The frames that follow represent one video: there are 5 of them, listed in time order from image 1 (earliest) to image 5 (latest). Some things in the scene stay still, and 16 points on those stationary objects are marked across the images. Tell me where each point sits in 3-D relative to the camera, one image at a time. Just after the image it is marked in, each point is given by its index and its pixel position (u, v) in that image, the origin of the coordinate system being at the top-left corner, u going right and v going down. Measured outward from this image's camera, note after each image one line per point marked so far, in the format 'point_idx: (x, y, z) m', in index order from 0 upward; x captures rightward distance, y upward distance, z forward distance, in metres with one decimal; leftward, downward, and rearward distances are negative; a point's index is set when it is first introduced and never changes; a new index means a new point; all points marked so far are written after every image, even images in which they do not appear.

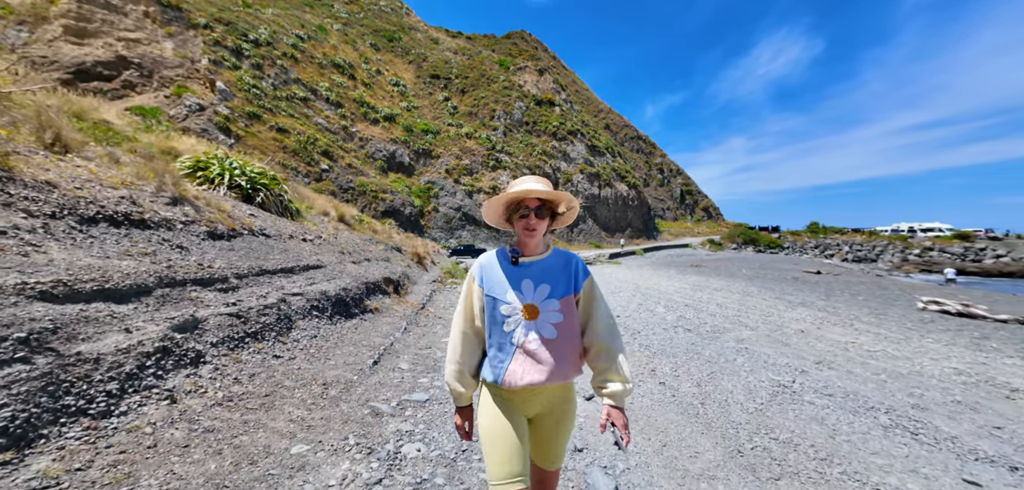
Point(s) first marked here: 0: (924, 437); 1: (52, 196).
0: (+4.9, -2.3, +4.3) m
1: (-6.2, +0.7, +4.9) m
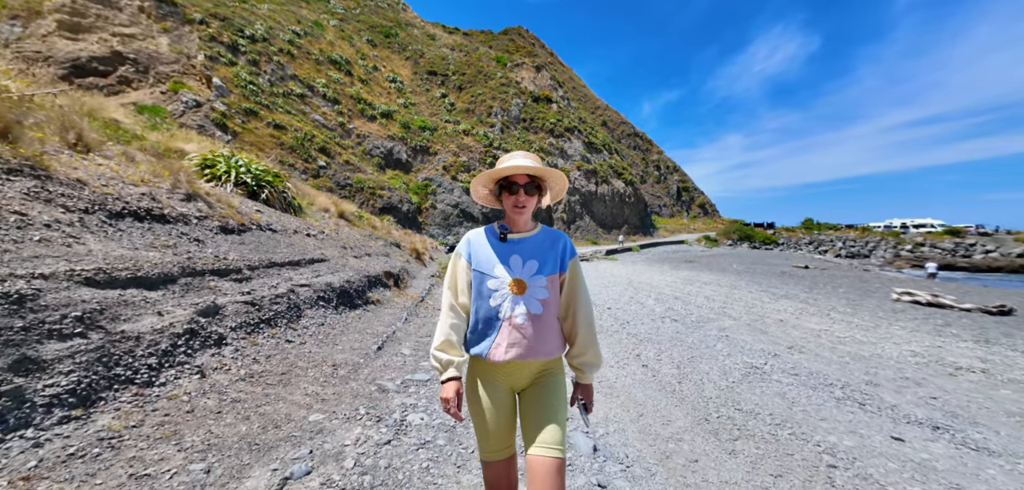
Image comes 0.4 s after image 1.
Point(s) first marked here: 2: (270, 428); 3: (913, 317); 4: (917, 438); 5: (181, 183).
0: (+4.8, -2.1, +4.9) m
1: (-6.3, +0.8, +5.4) m
2: (-2.6, -2.0, +3.9) m
3: (+10.2, -1.8, +9.3) m
4: (+4.5, -2.1, +4.0) m
5: (-6.9, +1.3, +7.7) m
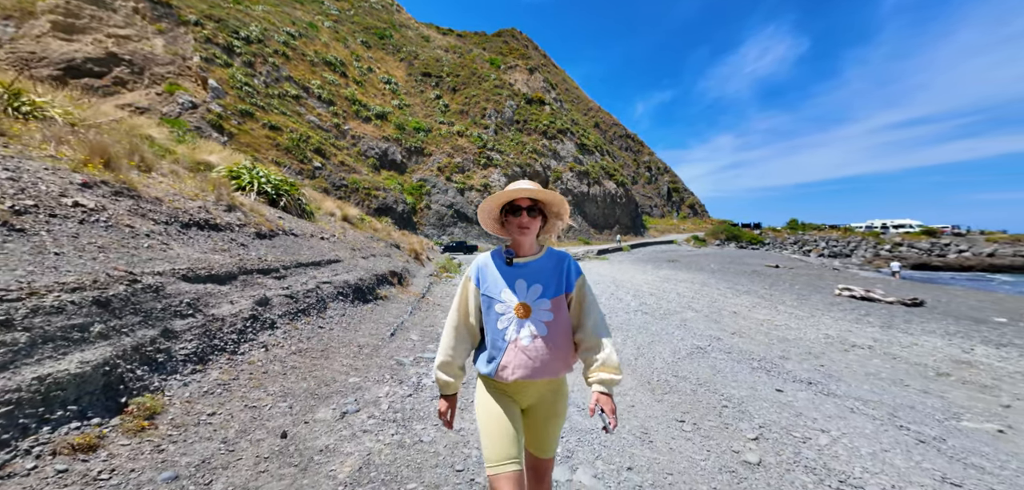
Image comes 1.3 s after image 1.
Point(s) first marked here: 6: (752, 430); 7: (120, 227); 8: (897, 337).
0: (+4.6, -2.2, +6.4) m
1: (-6.5, +0.7, +6.7) m
2: (-2.8, -2.0, +5.3) m
3: (+9.9, -1.9, +10.9) m
4: (+4.3, -2.2, +5.5) m
5: (-7.2, +1.2, +9.1) m
6: (+2.9, -2.1, +4.2) m
7: (-5.9, +0.3, +5.5) m
8: (+8.4, -2.0, +7.9) m
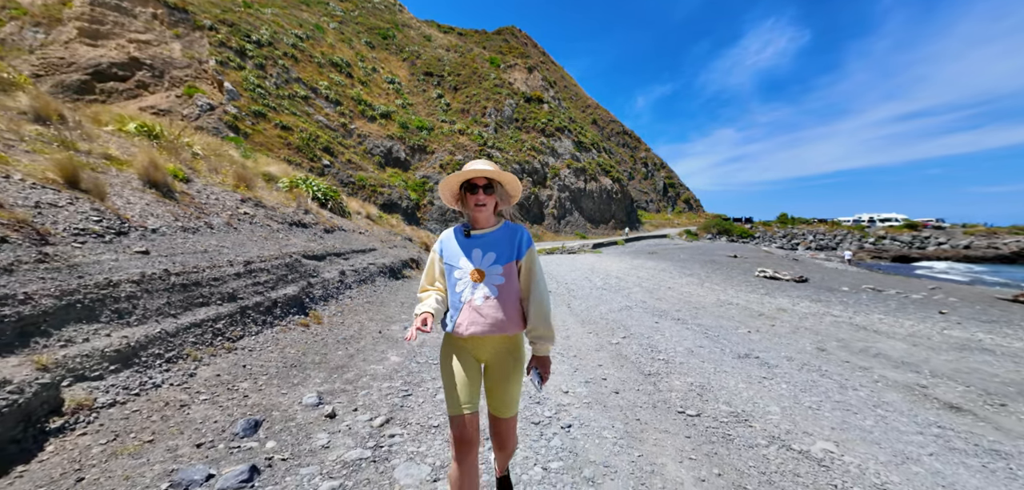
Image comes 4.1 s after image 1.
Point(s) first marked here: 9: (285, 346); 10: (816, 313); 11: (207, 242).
0: (+4.3, -2.0, +10.3) m
1: (-6.8, +0.9, +10.5) m
2: (-3.1, -1.8, +9.2) m
3: (+9.6, -1.6, +14.7) m
4: (+4.0, -2.0, +9.4) m
5: (-7.5, +1.5, +12.9) m
6: (+2.5, -1.9, +8.1) m
7: (-6.3, +0.5, +9.3) m
8: (+8.1, -1.7, +11.7) m
9: (-3.5, -1.5, +5.6) m
10: (+8.0, -1.7, +9.5) m
11: (-5.3, +0.1, +6.4) m
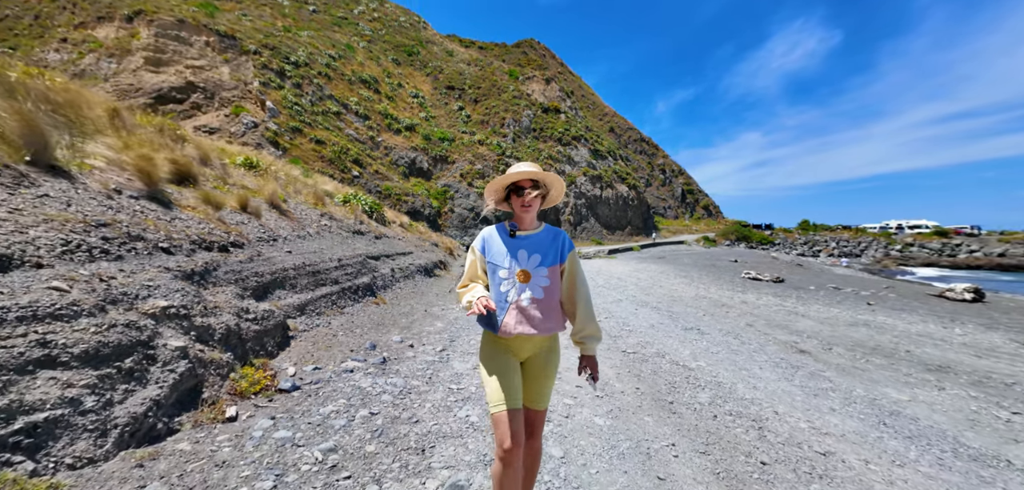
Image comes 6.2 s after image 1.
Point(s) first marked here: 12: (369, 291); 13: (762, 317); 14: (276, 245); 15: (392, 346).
0: (+4.7, -2.1, +12.7) m
1: (-6.3, +0.8, +13.6) m
2: (-2.7, -1.9, +12.0) m
3: (+10.2, -1.8, +16.9) m
4: (+4.4, -2.1, +11.8) m
5: (-6.9, +1.3, +16.0) m
6: (+2.8, -2.0, +10.6) m
7: (-5.9, +0.4, +12.3) m
8: (+8.6, -1.9, +13.9) m
9: (-3.3, -1.6, +8.5) m
10: (+8.4, -1.9, +11.8) m
11: (-5.1, 0.0, +9.4) m
12: (-3.9, -1.3, +9.9) m
13: (+6.6, -1.9, +9.7) m
14: (-5.0, 0.0, +7.7) m
15: (-2.1, -1.8, +6.5) m
